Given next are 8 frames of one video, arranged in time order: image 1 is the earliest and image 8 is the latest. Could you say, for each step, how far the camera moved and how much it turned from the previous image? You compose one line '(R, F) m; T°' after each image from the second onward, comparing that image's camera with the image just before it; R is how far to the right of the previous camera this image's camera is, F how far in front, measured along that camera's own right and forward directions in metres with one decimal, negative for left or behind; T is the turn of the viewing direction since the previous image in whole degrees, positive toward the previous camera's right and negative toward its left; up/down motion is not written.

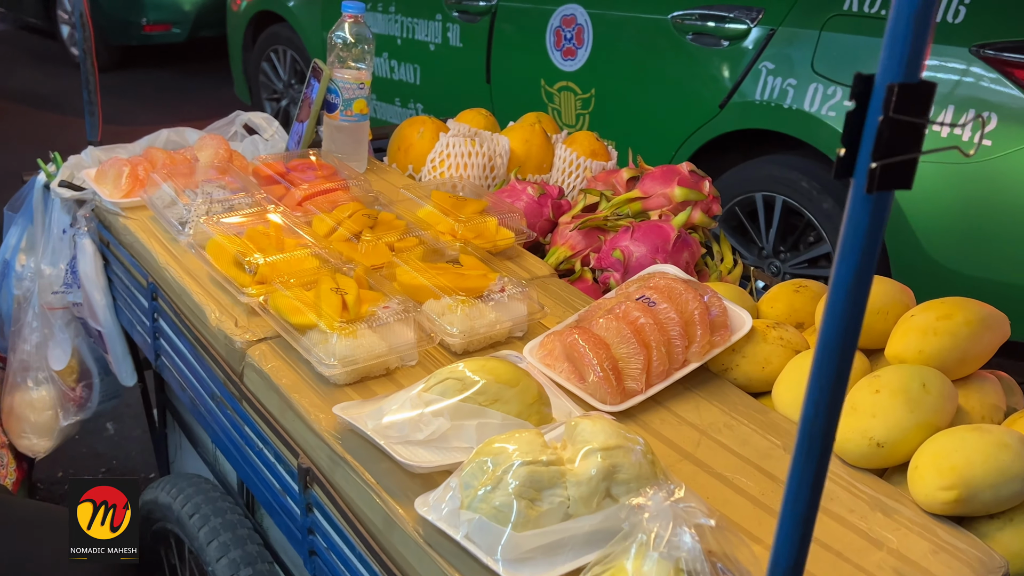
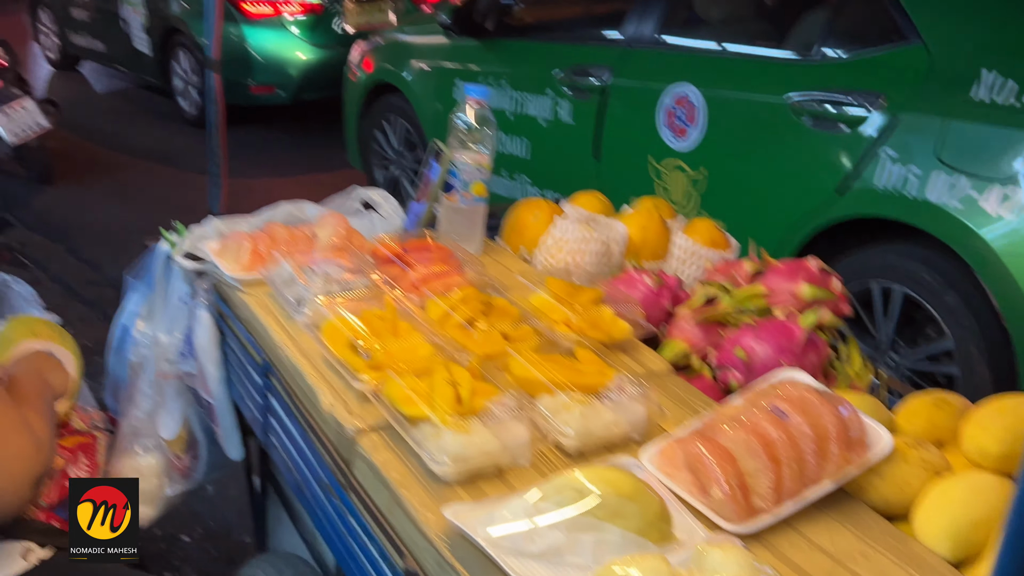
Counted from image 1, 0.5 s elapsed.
(0.0, 0.0) m; -6°
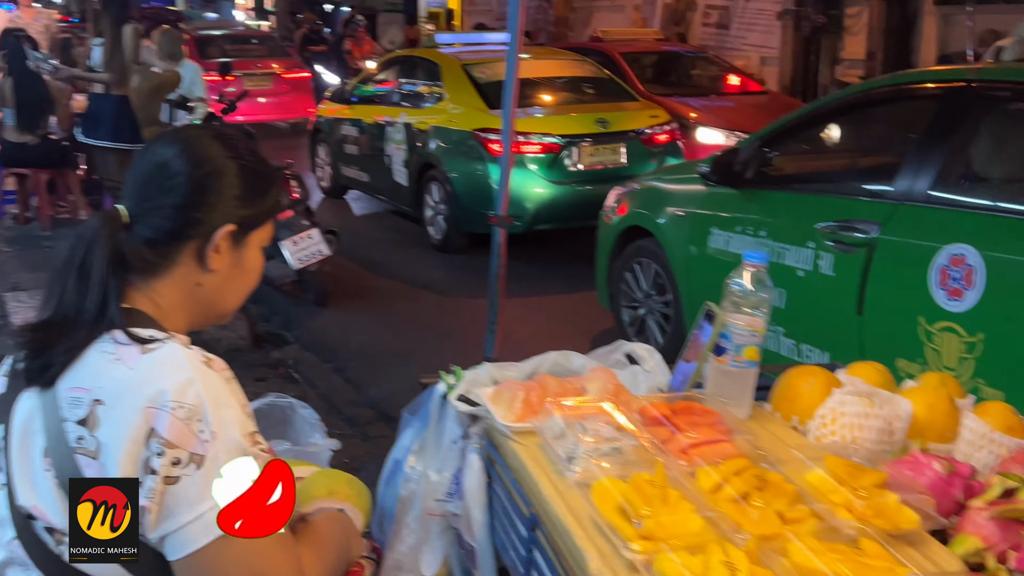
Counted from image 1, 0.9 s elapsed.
(0.0, 0.0) m; -14°
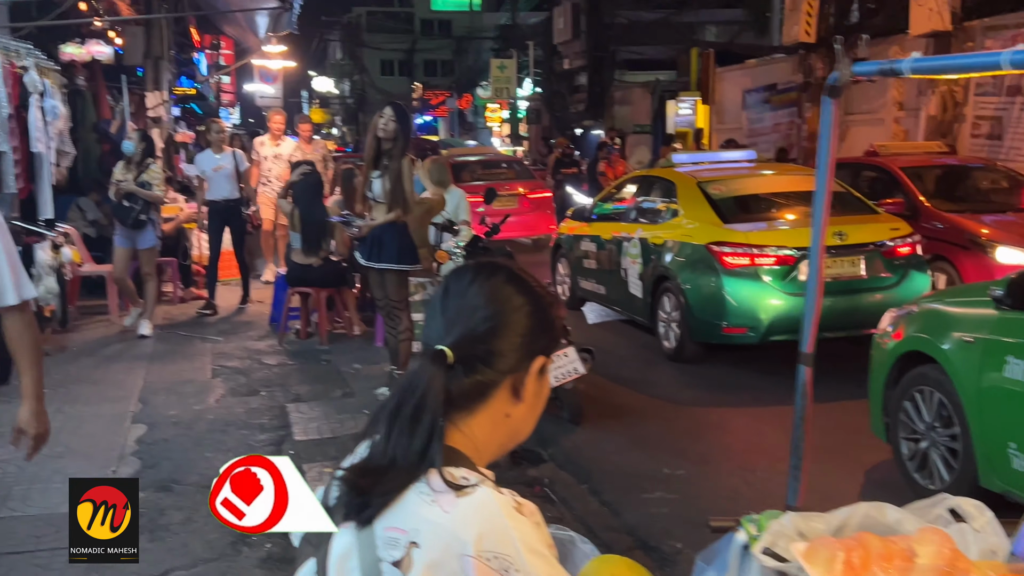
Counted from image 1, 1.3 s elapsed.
(-0.1, 0.0) m; -14°
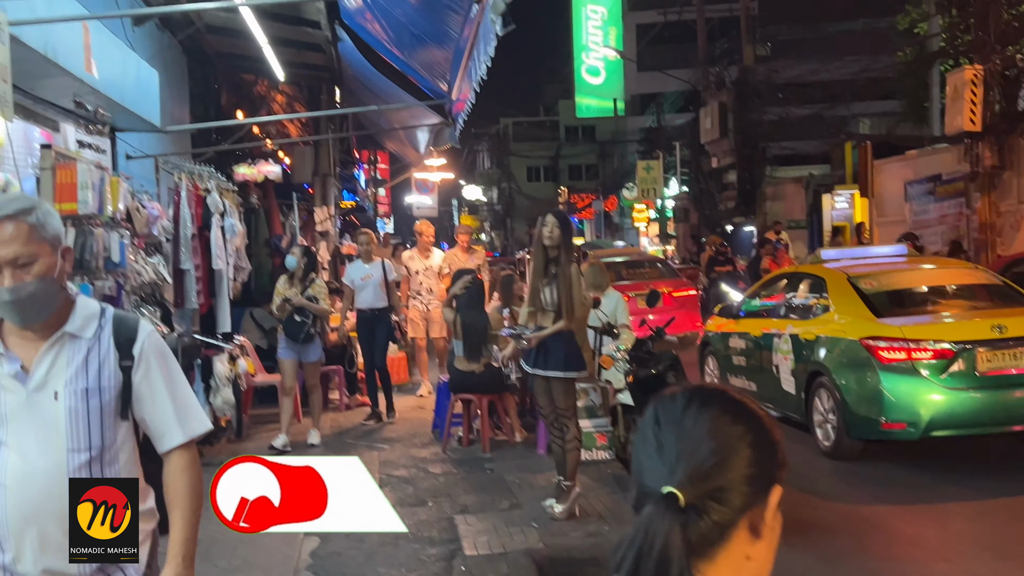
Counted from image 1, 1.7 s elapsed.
(-0.1, +0.1) m; -8°
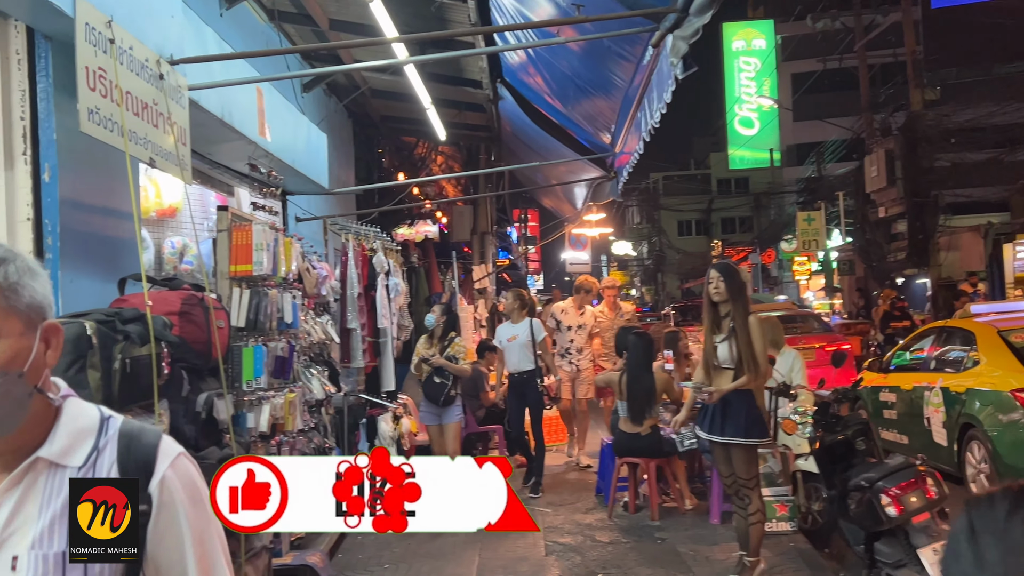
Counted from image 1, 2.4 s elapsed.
(-0.1, +0.2) m; -9°
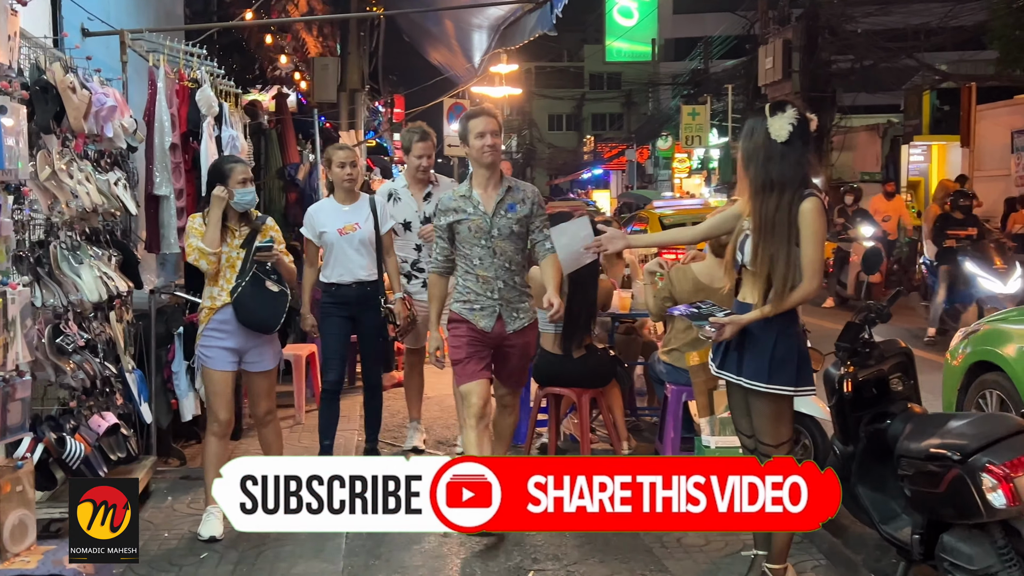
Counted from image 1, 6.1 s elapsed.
(-0.1, +1.9) m; +8°
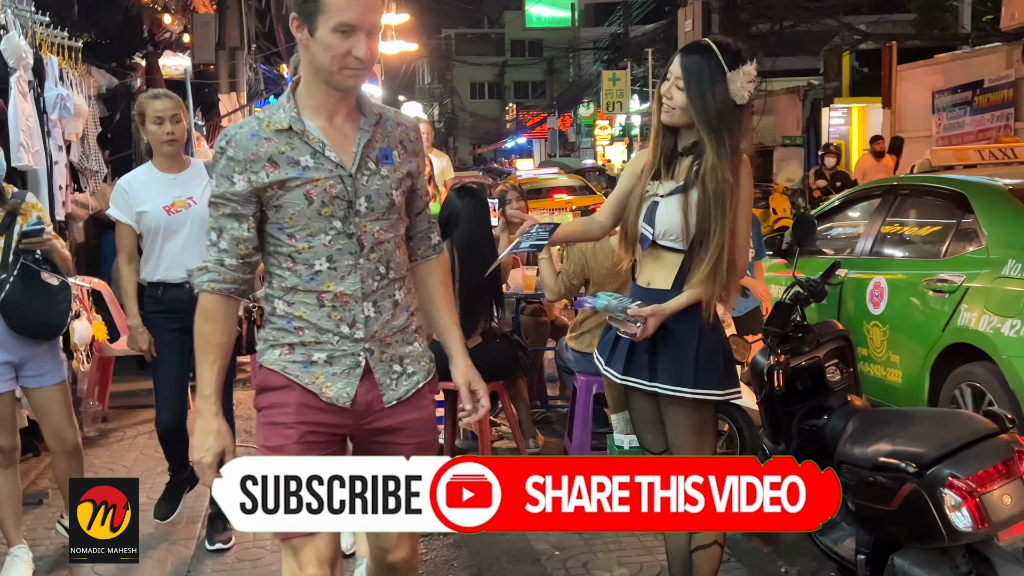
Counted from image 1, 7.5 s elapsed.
(+0.2, +0.6) m; +4°
